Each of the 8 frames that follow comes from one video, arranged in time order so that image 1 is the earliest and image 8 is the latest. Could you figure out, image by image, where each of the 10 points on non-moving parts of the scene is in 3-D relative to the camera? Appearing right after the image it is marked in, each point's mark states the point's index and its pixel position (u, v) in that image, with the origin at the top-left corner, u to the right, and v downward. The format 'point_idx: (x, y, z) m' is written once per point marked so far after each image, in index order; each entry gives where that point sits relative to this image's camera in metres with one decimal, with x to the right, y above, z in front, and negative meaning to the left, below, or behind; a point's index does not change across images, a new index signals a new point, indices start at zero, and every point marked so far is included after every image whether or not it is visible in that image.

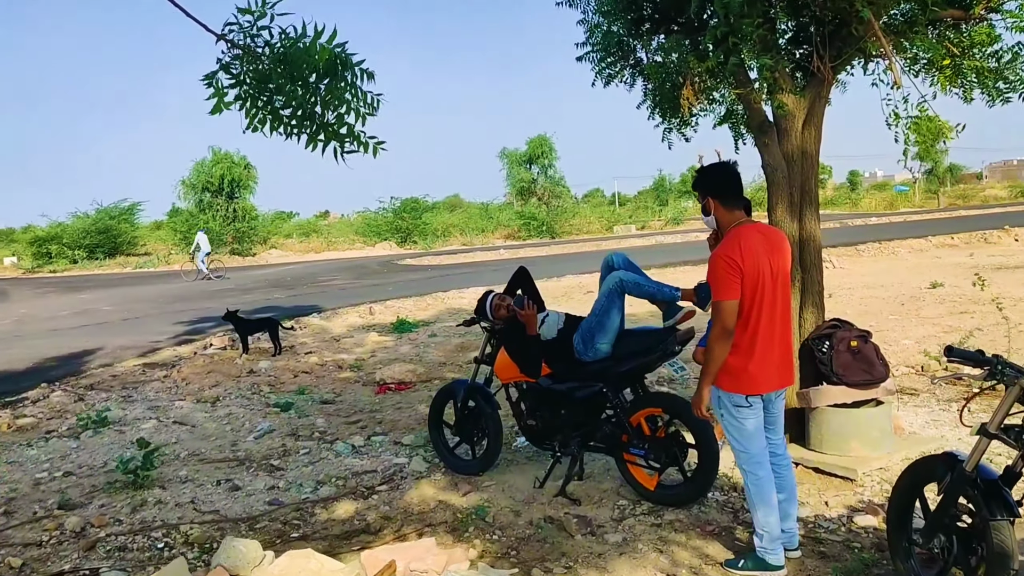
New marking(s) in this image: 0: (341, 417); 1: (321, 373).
0: (-1.6, -1.2, +7.4) m
1: (-2.4, -1.0, +9.9) m
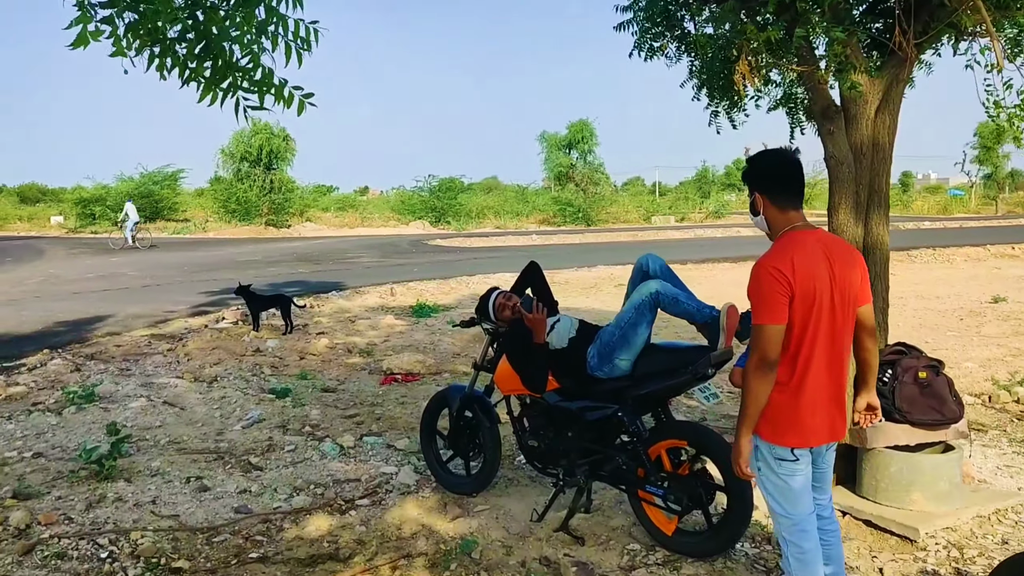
0: (-1.5, -1.0, +6.8) m
1: (-2.2, -0.8, +9.3) m
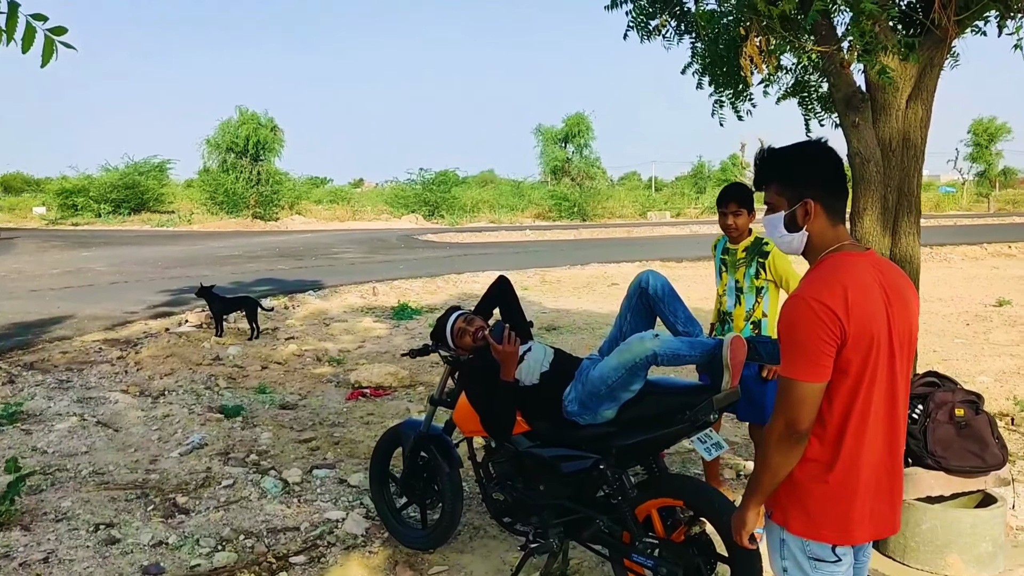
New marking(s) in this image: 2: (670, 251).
0: (-1.7, -1.1, +6.1) m
1: (-2.4, -0.8, +8.6) m
2: (+3.9, +0.9, +19.8) m
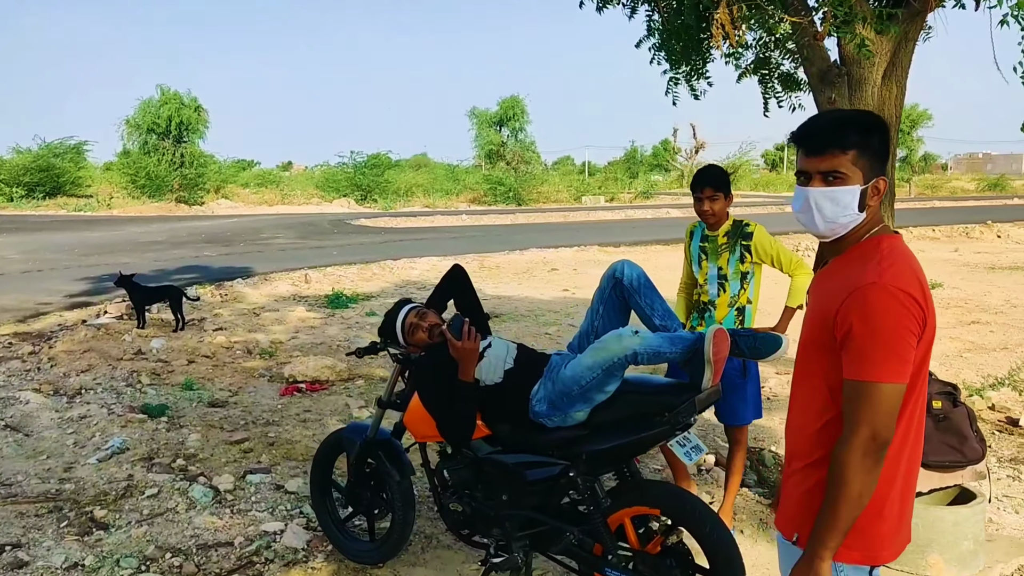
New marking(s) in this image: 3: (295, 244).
0: (-2.1, -1.0, +5.7) m
1: (-2.9, -0.7, +8.1) m
2: (+2.3, +1.3, +19.7) m
3: (-5.1, +1.0, +18.7) m
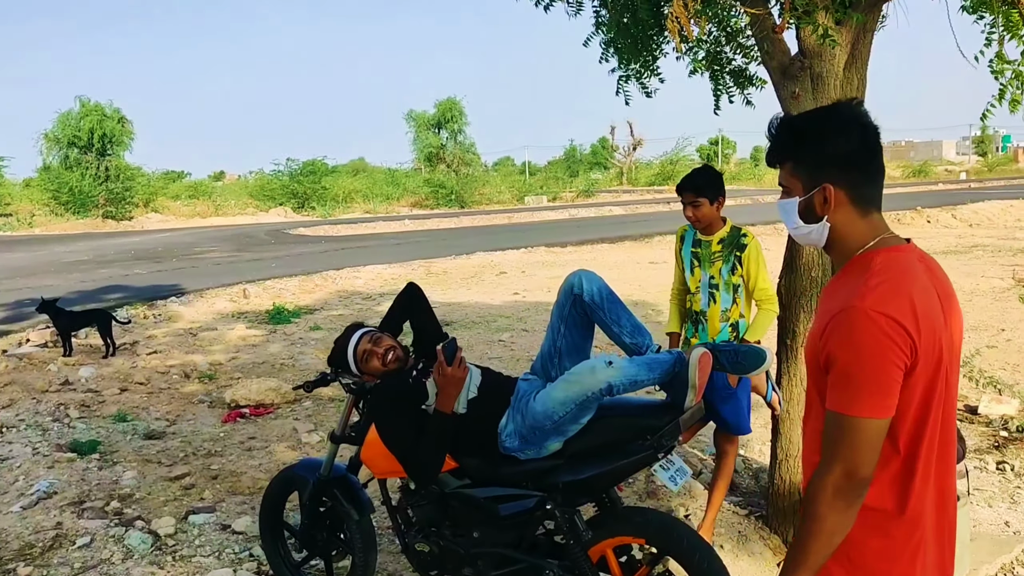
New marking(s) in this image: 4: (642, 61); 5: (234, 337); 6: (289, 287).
0: (-2.3, -1.2, +5.3) m
1: (-3.4, -0.9, +7.7) m
2: (+1.0, +1.3, +19.6) m
3: (-6.4, +0.7, +18.1) m
4: (+0.7, +1.3, +4.5) m
5: (-3.4, -0.6, +9.7) m
6: (-3.6, 0.0, +13.0) m
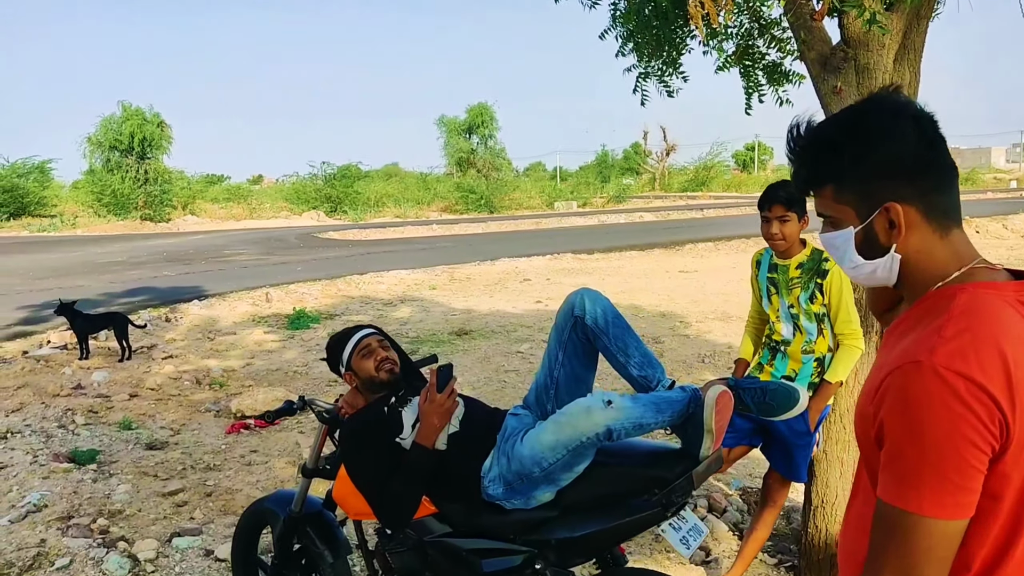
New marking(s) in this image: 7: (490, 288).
0: (-2.3, -1.2, +5.1) m
1: (-3.2, -1.0, +7.5) m
2: (+1.6, +1.1, +19.3) m
3: (-5.7, +0.6, +18.0) m
4: (+0.8, +1.2, +4.2) m
5: (-3.1, -0.6, +9.5) m
6: (-3.2, -0.1, +12.8) m
7: (-0.4, 0.0, +12.6) m
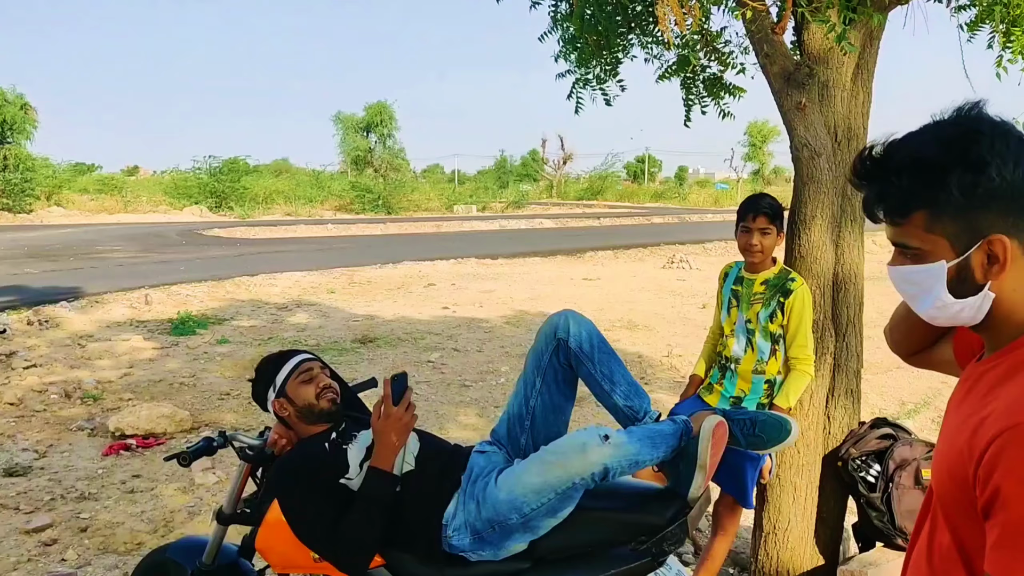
0: (-2.7, -1.3, +4.5) m
1: (-4.0, -1.0, +6.7) m
2: (-0.7, +1.0, +19.0) m
3: (-7.9, +0.6, +16.8) m
4: (+0.5, +1.1, +4.0) m
5: (-4.2, -0.7, +8.7) m
6: (-4.7, -0.1, +12.0) m
7: (-1.8, -0.1, +12.1) m
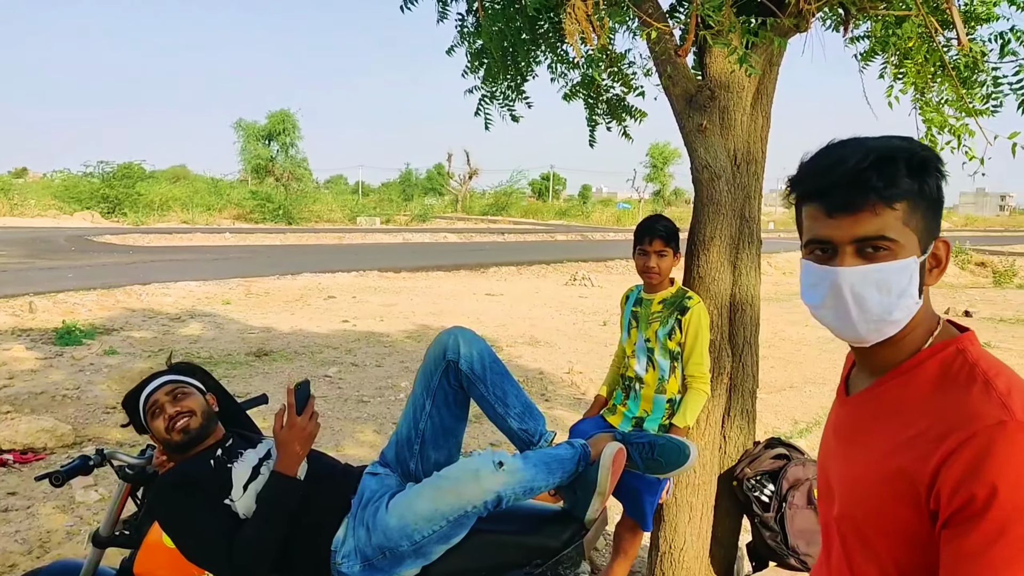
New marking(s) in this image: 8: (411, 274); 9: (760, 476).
0: (-3.3, -1.3, +4.1) m
1: (-4.8, -1.0, +6.1) m
2: (-3.0, +0.7, +18.8) m
3: (-9.8, +0.5, +15.7) m
4: (0.0, +1.1, +4.0) m
5: (-5.2, -0.7, +8.1) m
6: (-6.1, -0.2, +11.3) m
7: (-3.3, -0.3, +11.8) m
8: (-2.0, +0.3, +15.8) m
9: (+0.9, -0.7, +3.0) m
